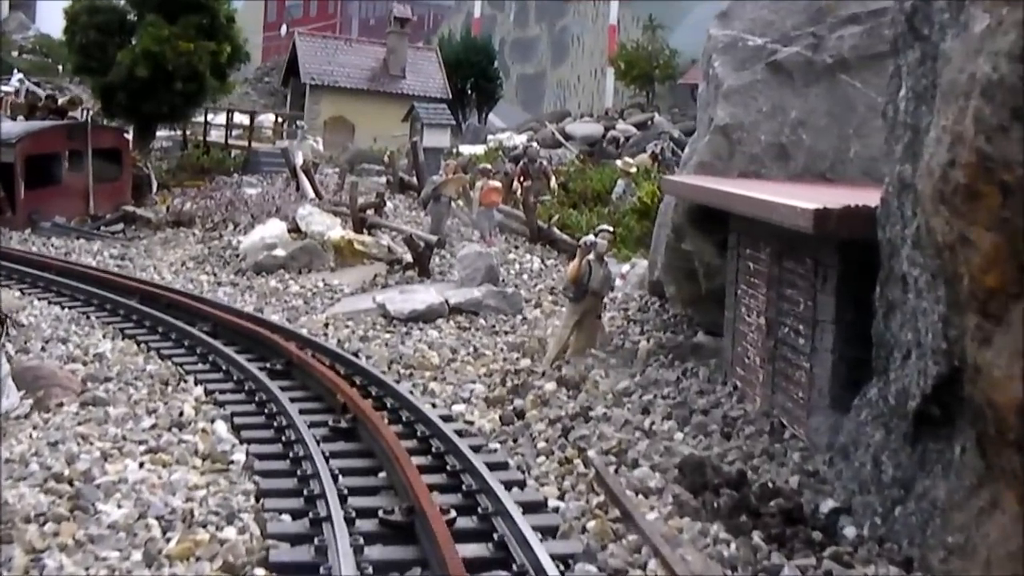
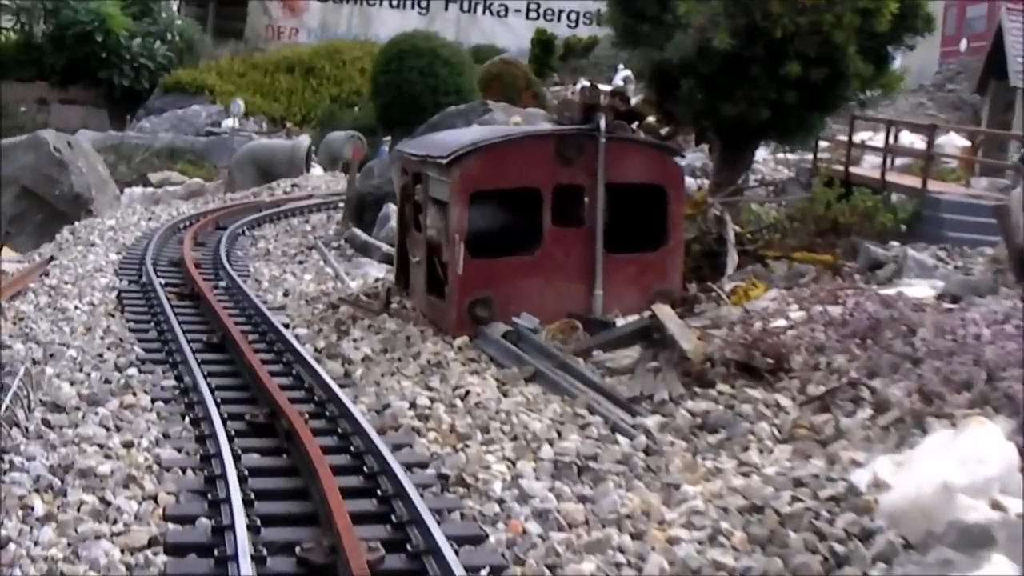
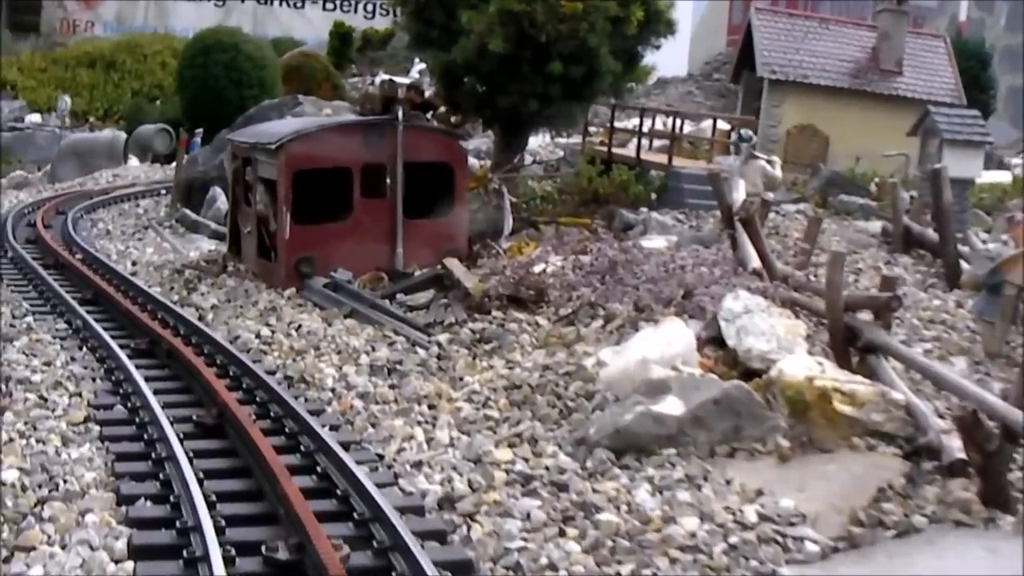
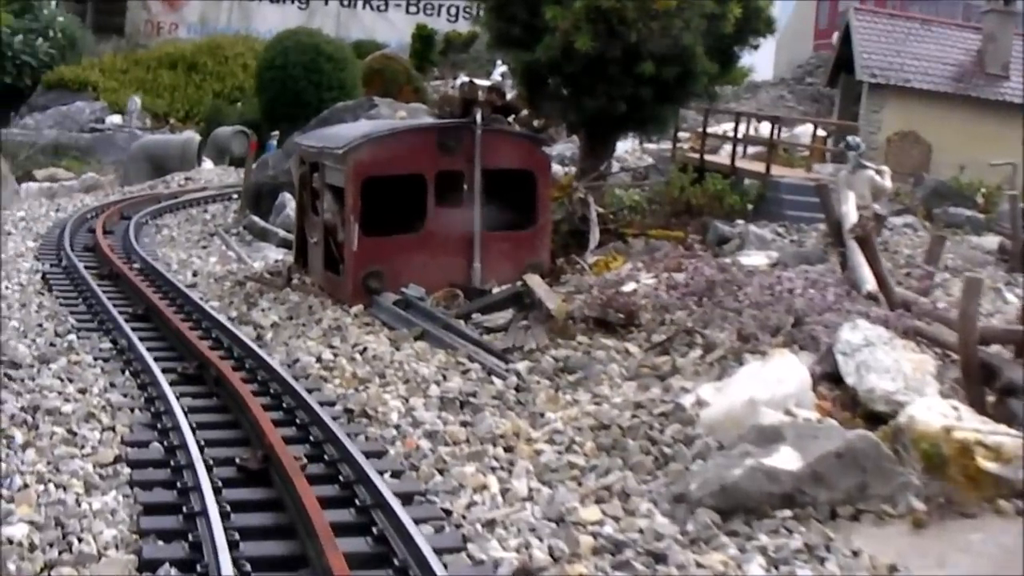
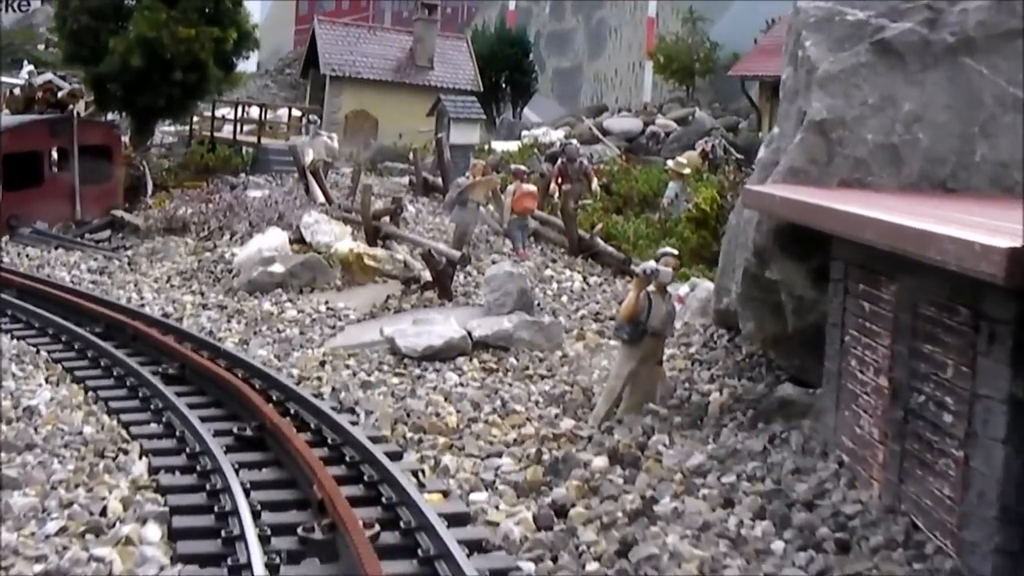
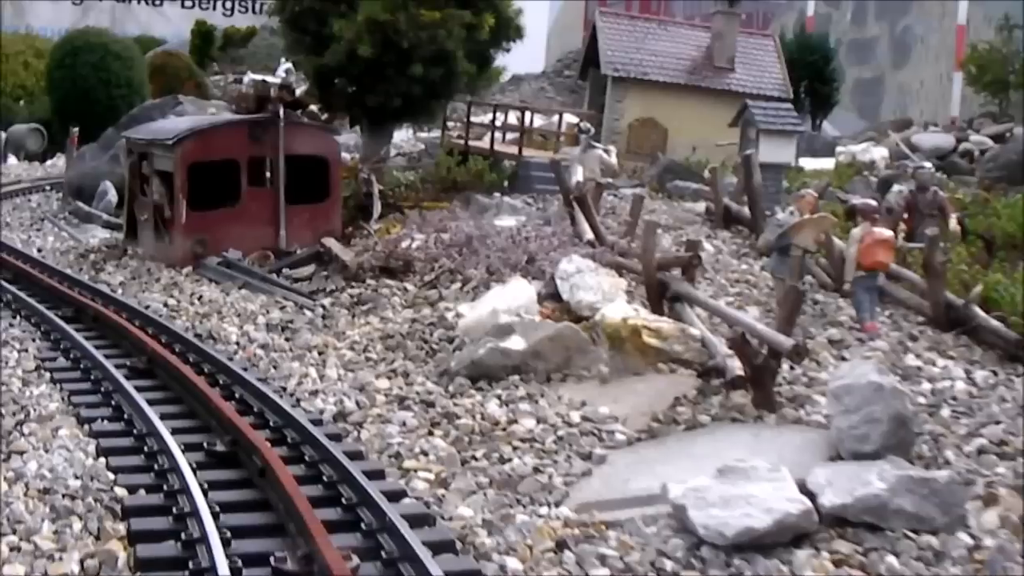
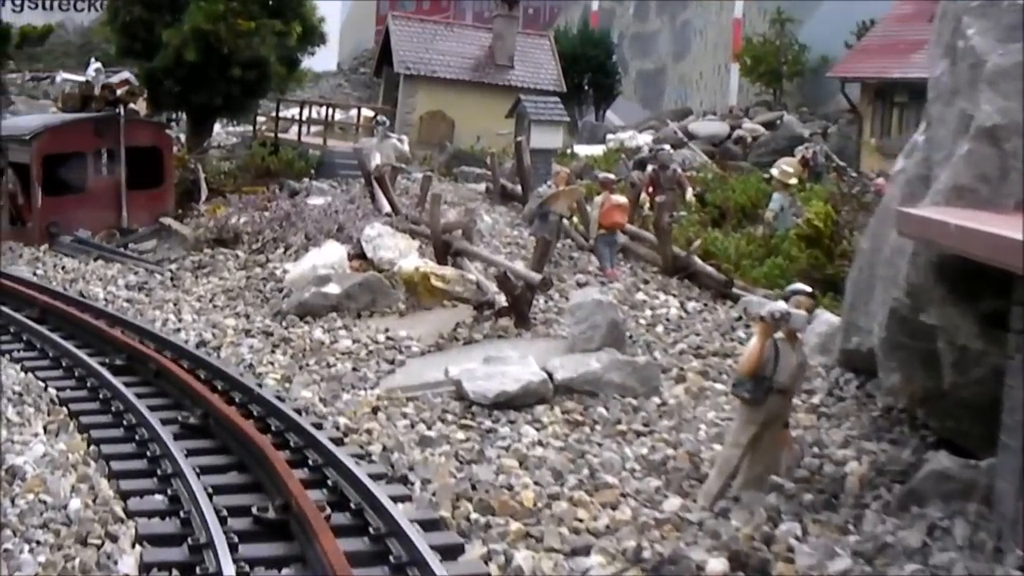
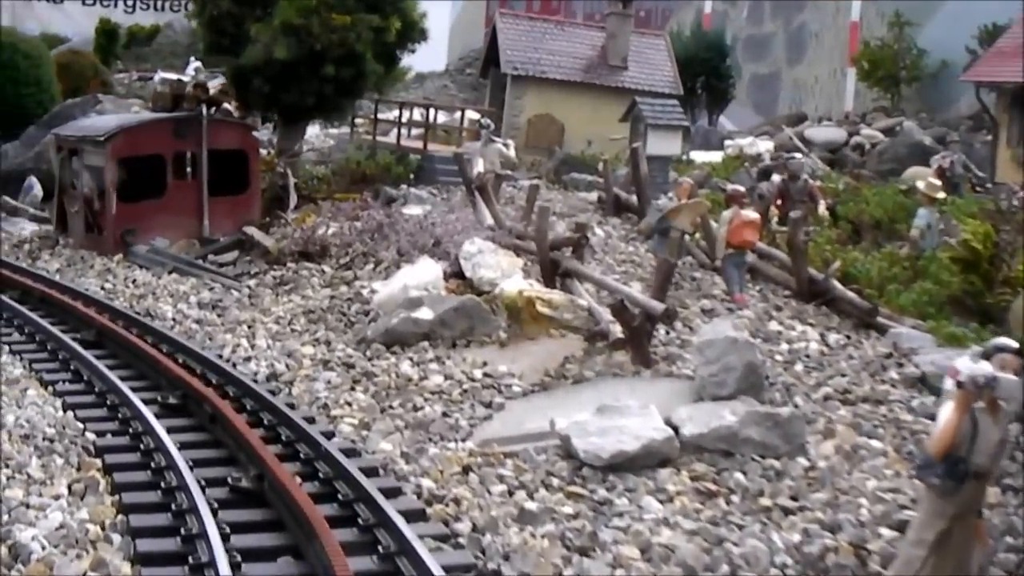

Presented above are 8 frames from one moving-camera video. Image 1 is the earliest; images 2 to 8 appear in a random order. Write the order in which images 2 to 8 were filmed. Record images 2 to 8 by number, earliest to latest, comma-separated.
5, 7, 8, 6, 3, 4, 2
